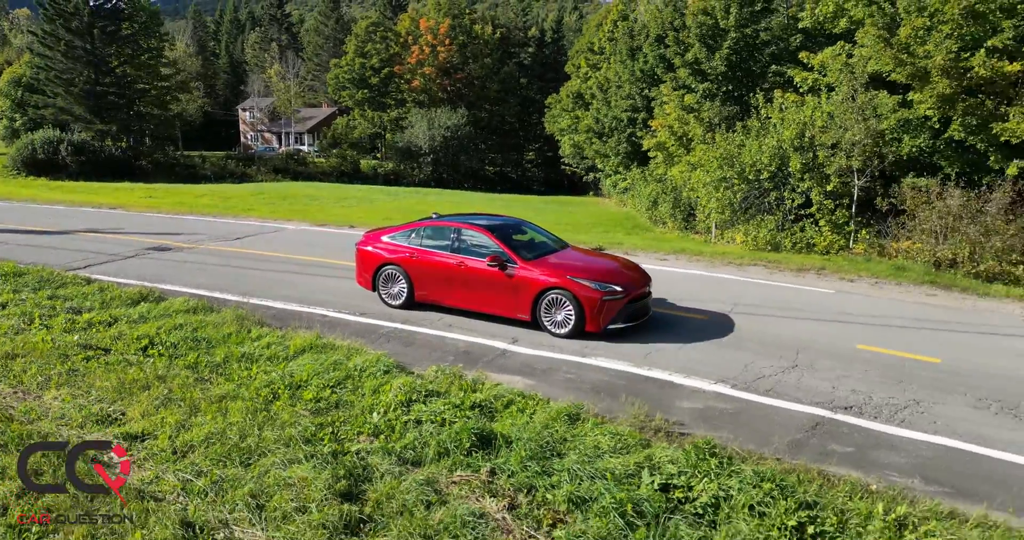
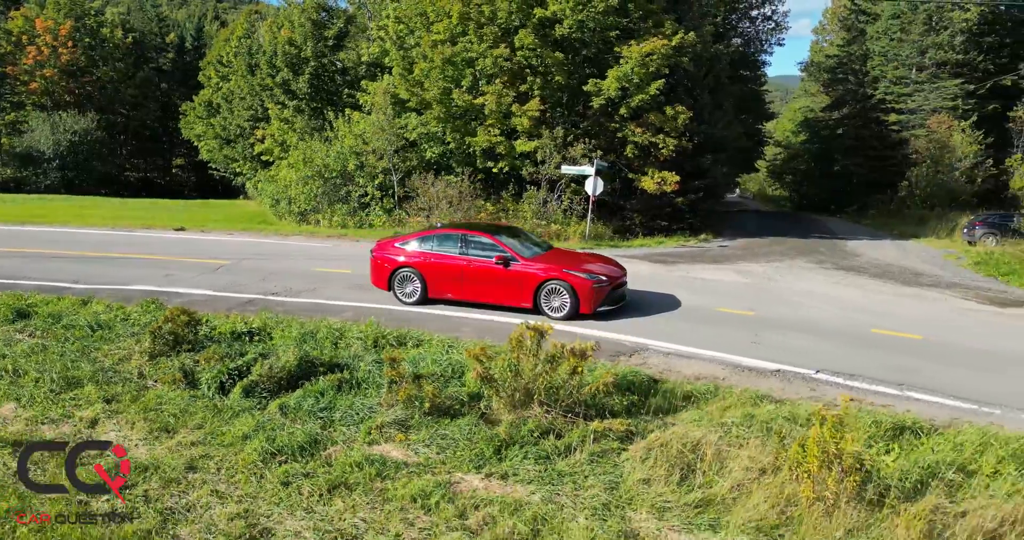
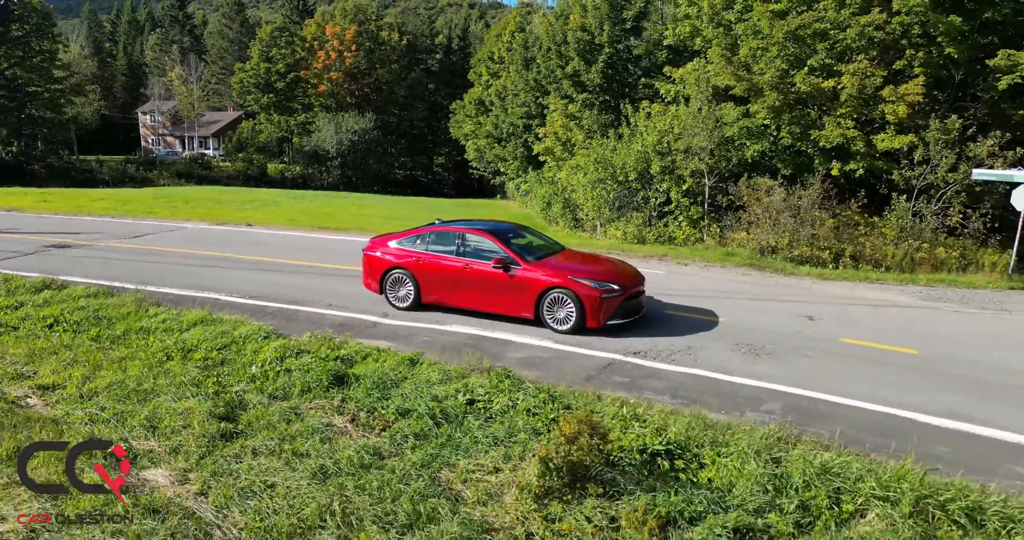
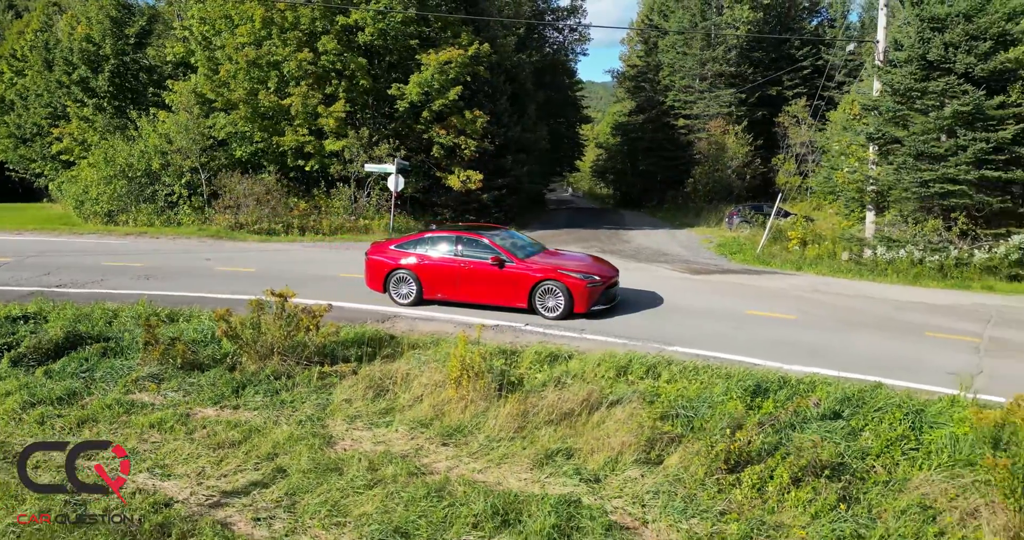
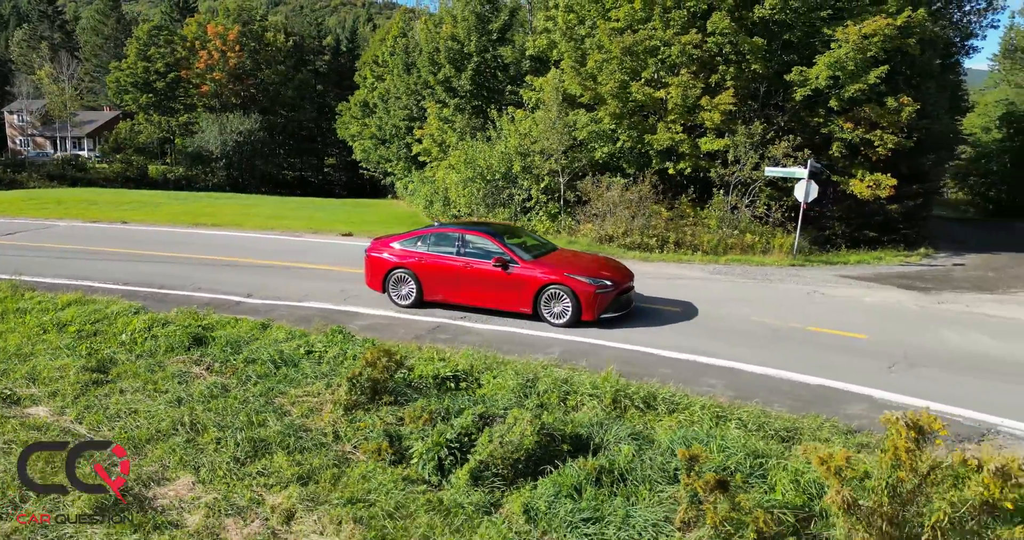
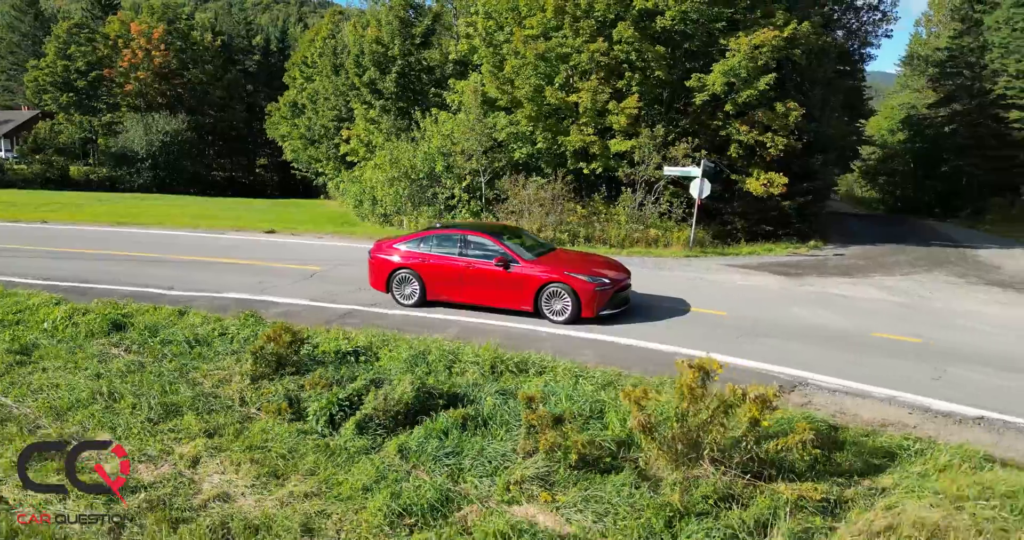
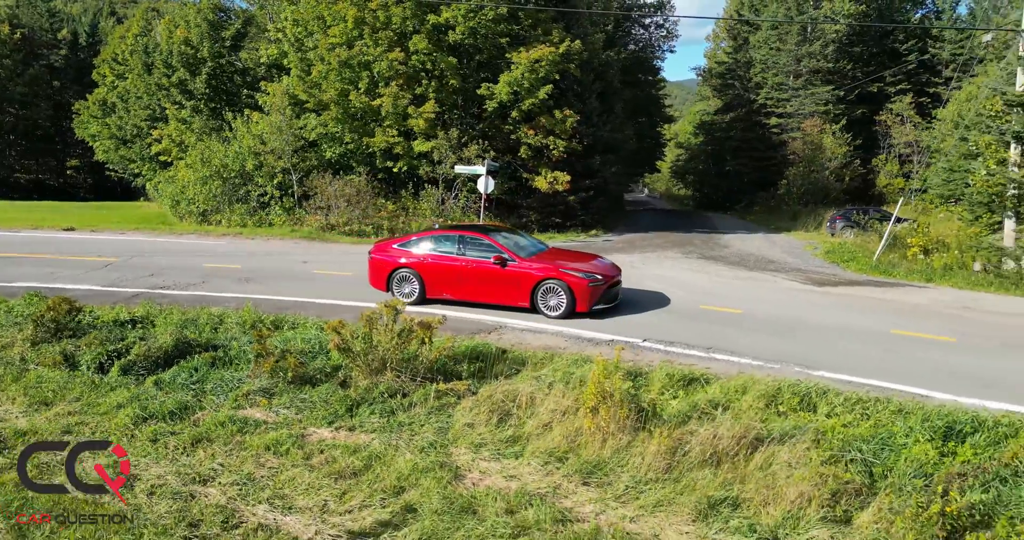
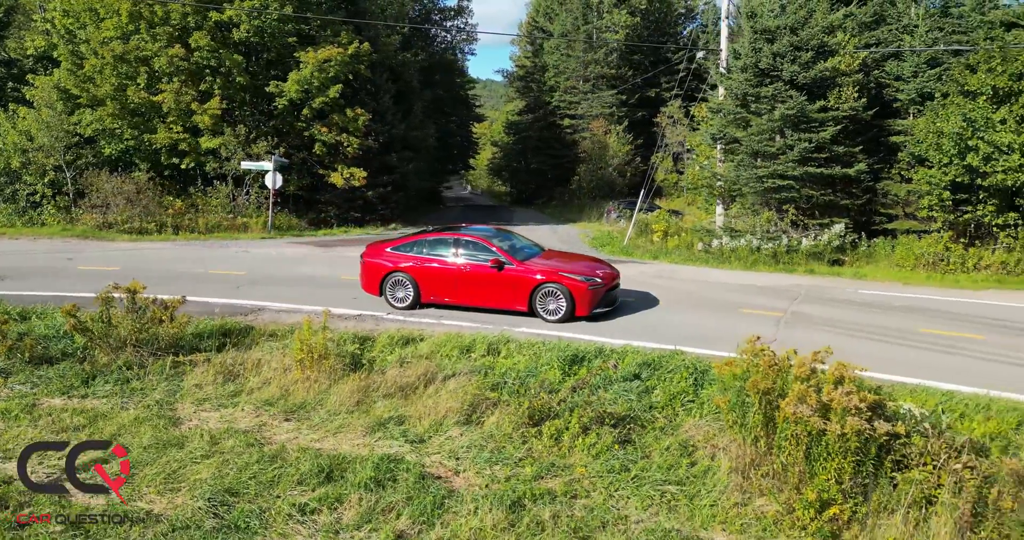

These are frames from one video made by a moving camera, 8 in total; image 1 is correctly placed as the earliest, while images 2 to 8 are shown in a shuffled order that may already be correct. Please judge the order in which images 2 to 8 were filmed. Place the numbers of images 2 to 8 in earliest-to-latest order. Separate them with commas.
3, 5, 6, 2, 7, 4, 8
